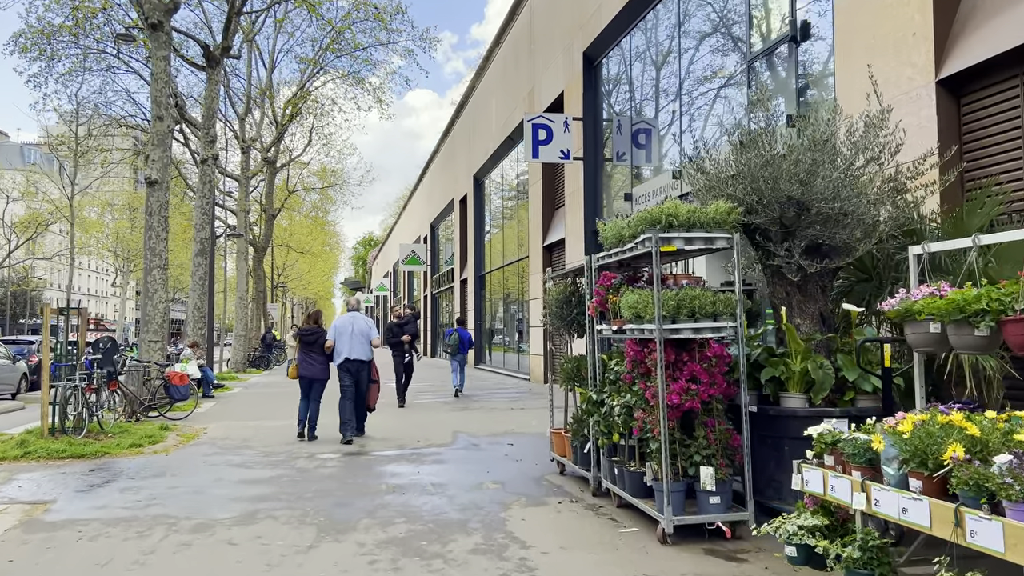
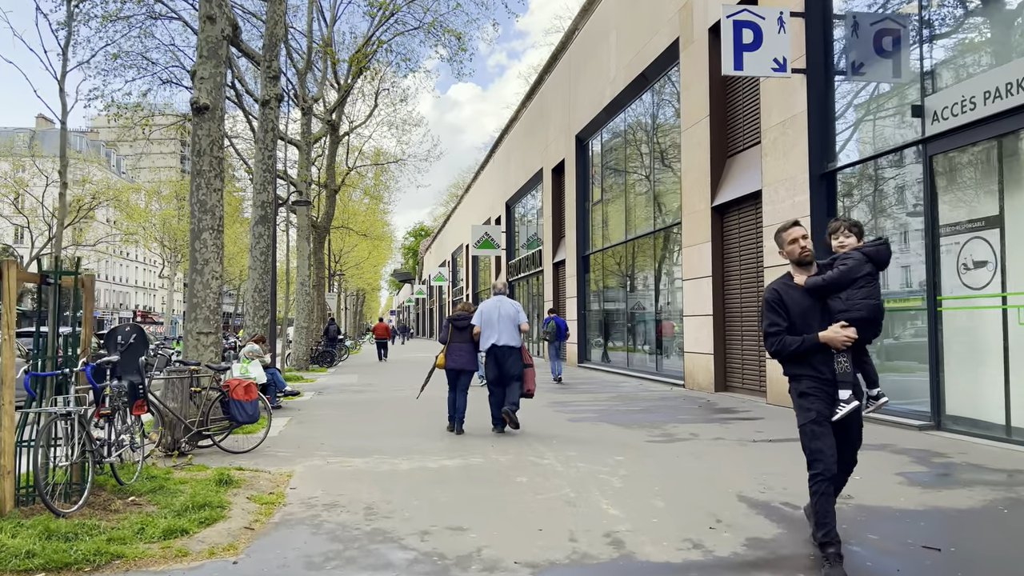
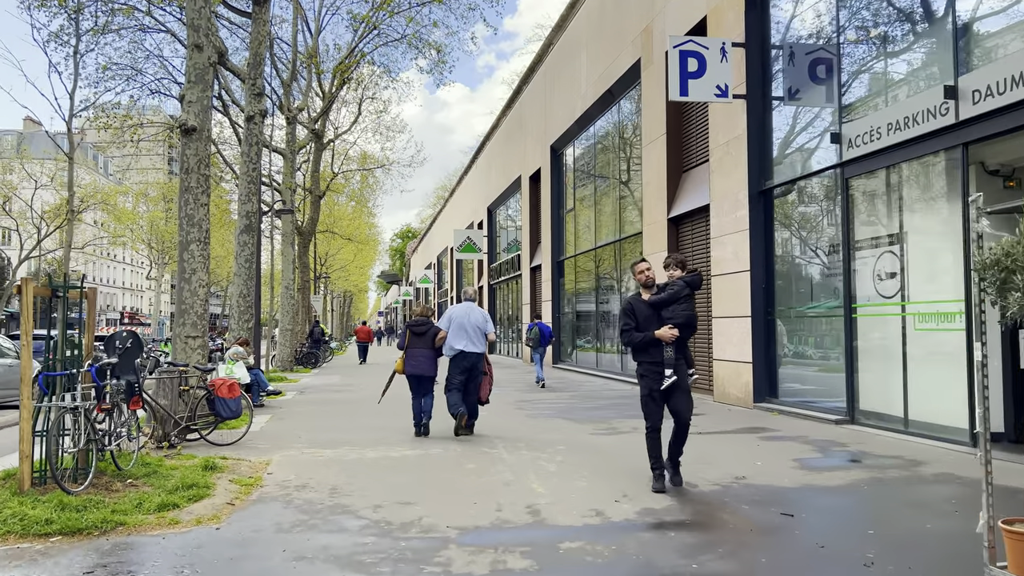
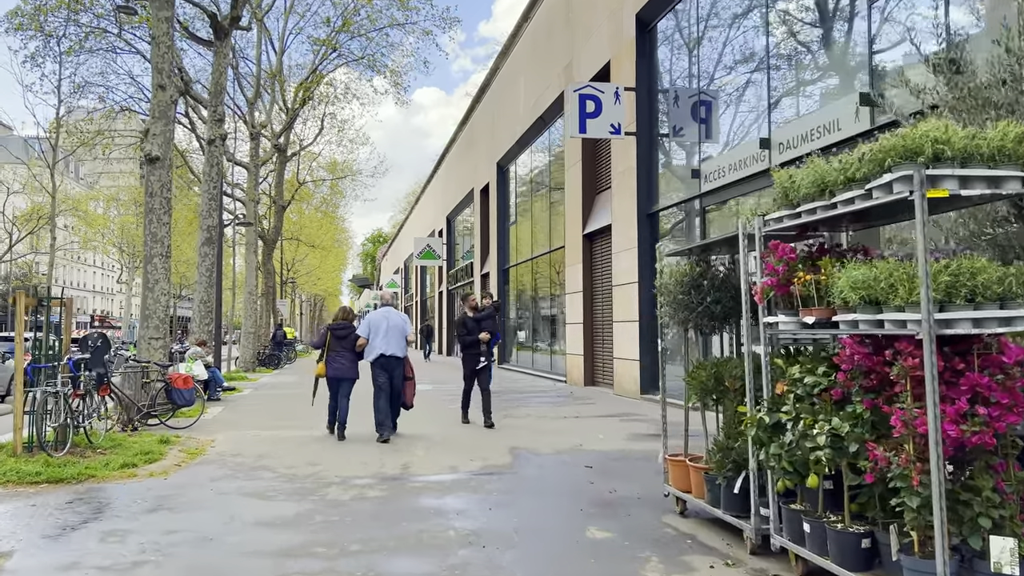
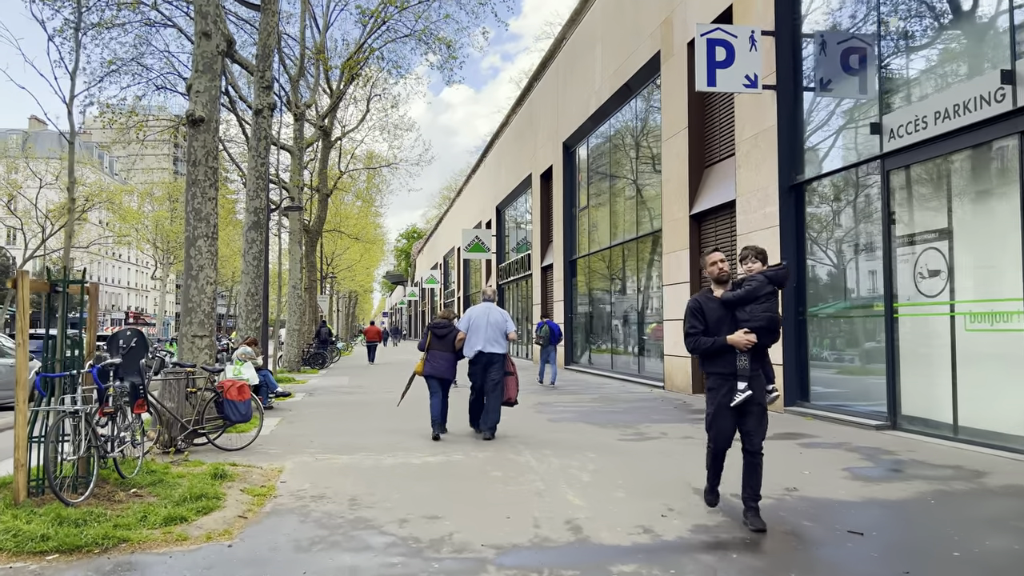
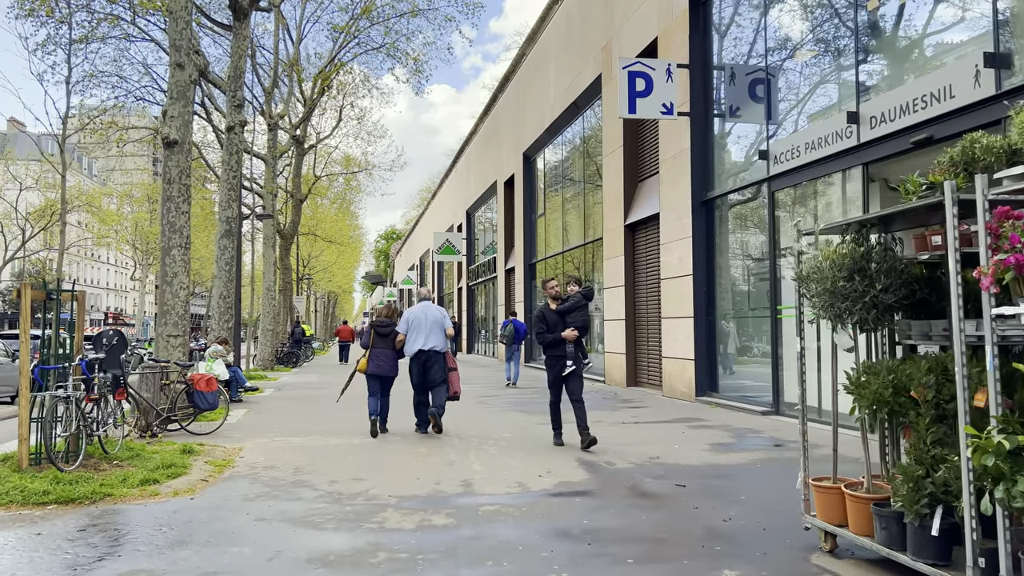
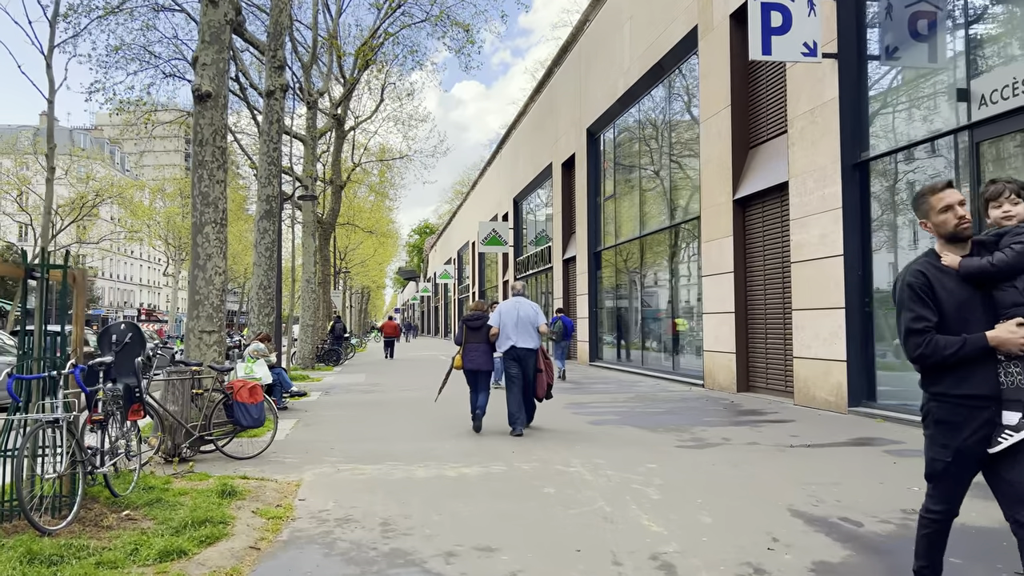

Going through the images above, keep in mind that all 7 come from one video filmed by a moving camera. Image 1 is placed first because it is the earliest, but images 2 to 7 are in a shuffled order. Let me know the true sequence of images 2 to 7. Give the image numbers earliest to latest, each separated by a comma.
4, 6, 3, 5, 2, 7
